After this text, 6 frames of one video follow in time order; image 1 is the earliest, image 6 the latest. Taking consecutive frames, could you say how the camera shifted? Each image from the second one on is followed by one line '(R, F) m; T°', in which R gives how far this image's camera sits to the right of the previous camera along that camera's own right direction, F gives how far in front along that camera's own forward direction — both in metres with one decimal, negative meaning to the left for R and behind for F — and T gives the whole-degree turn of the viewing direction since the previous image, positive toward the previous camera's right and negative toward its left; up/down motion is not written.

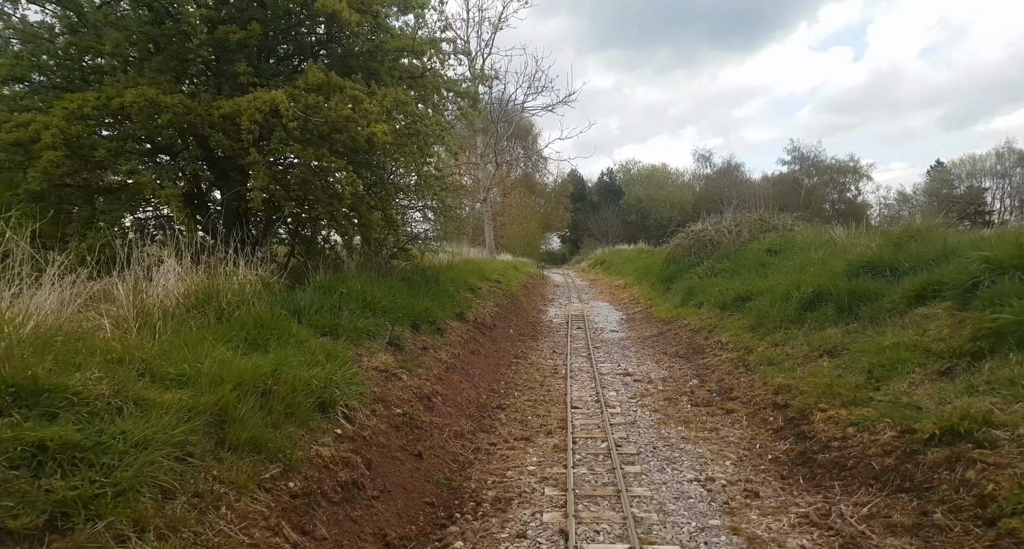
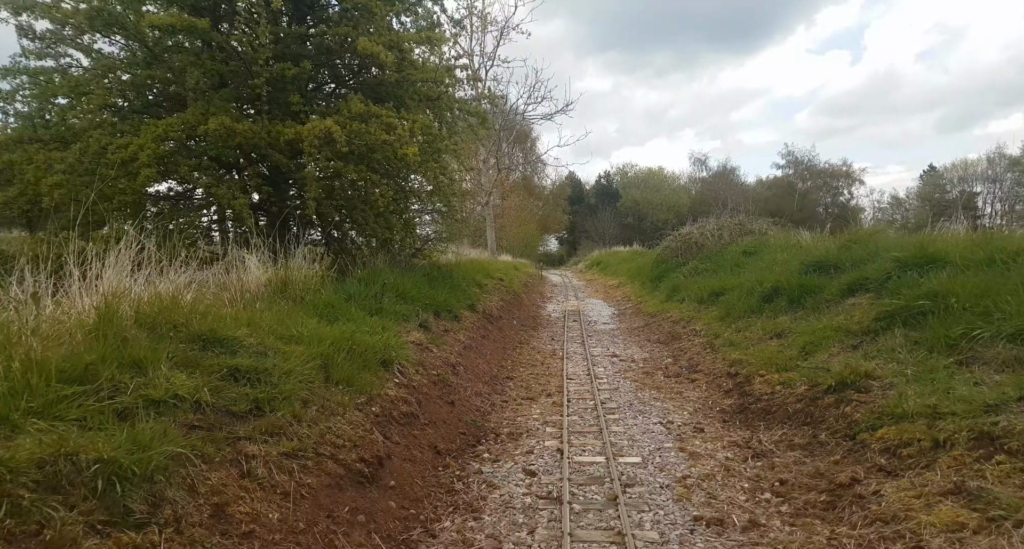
(-0.1, -2.0) m; 0°
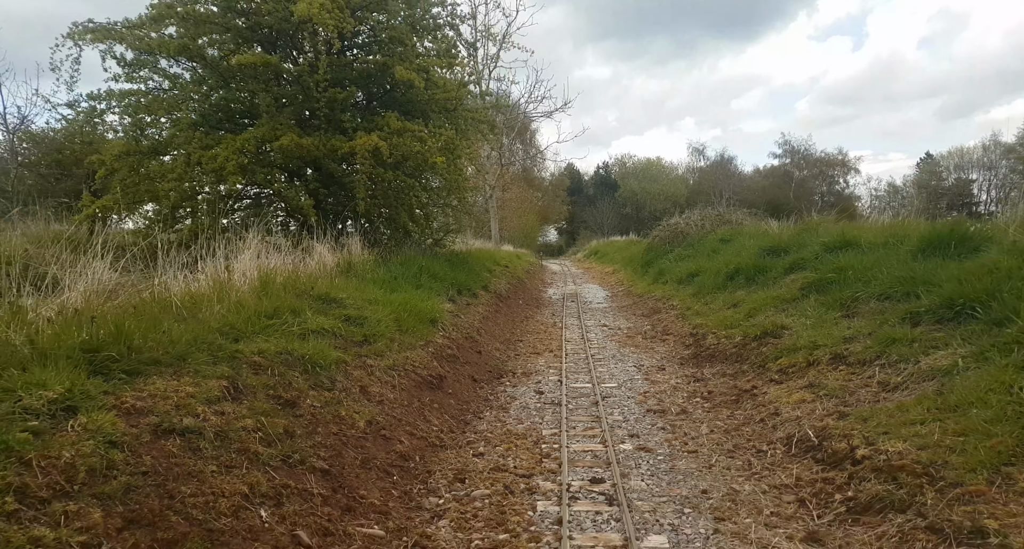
(-0.2, -2.8) m; 0°
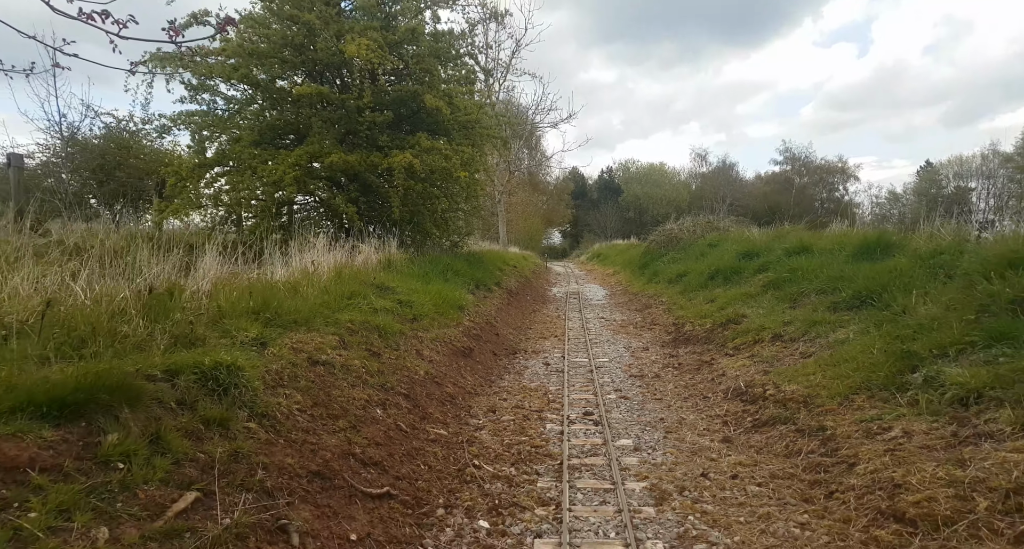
(-0.2, -2.4) m; 0°
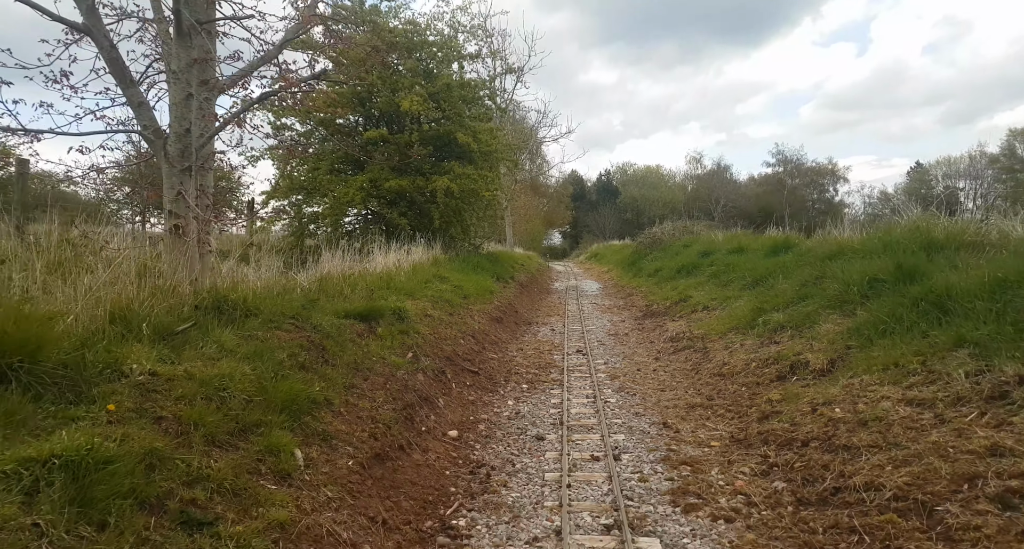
(-0.4, -5.3) m; 0°
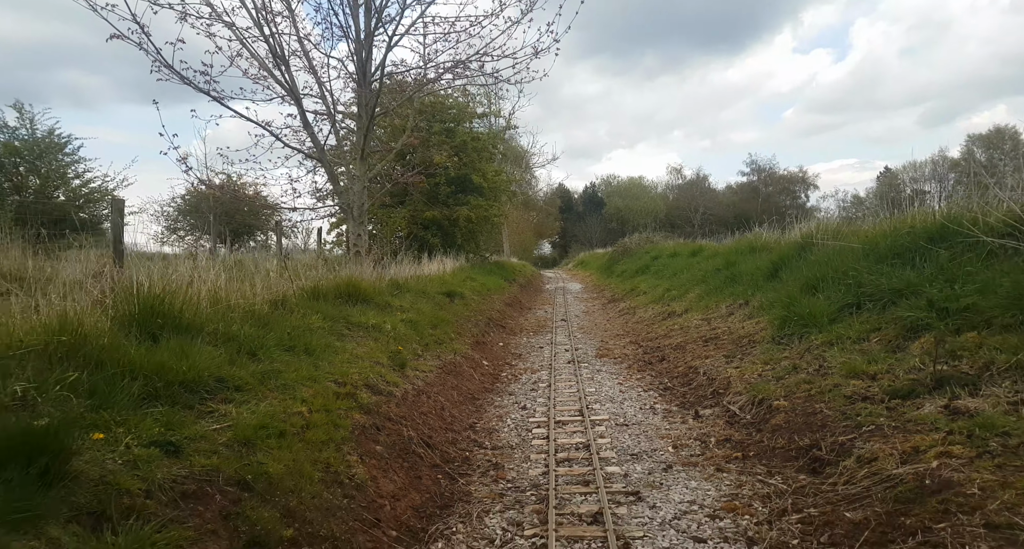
(-0.5, -8.5) m; +1°
